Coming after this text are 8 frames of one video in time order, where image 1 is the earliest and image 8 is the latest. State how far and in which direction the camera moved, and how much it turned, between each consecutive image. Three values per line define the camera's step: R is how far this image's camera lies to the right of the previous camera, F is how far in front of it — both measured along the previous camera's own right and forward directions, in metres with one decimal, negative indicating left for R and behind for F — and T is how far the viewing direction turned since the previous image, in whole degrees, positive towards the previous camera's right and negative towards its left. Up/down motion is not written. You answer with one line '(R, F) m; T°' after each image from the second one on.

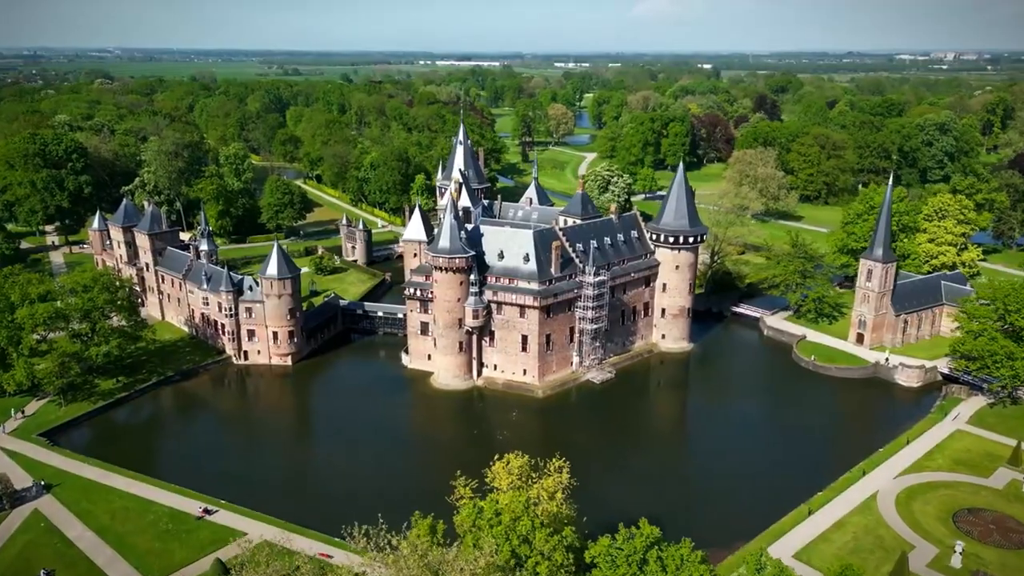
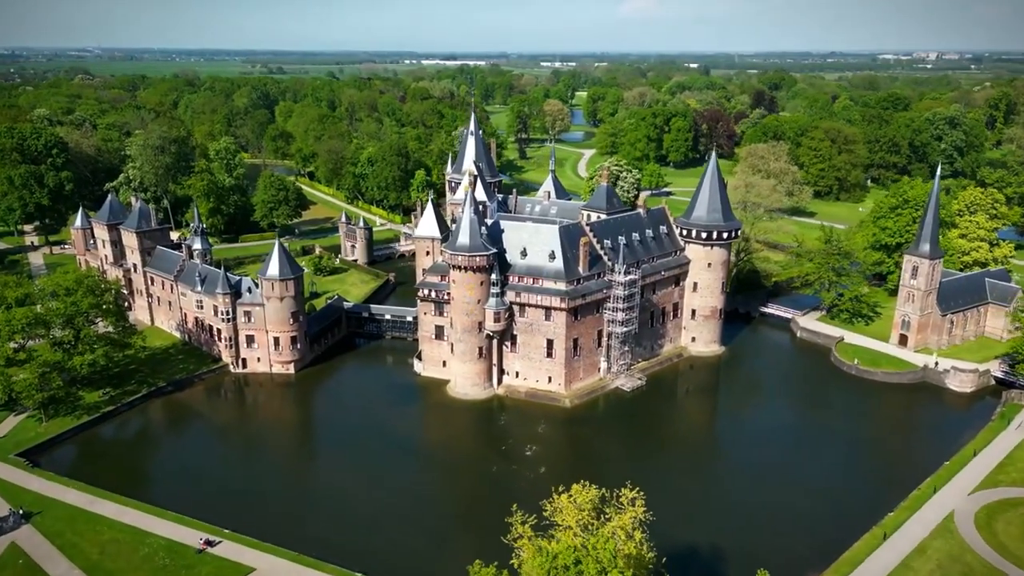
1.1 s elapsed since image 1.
(-3.0, +5.0) m; +1°
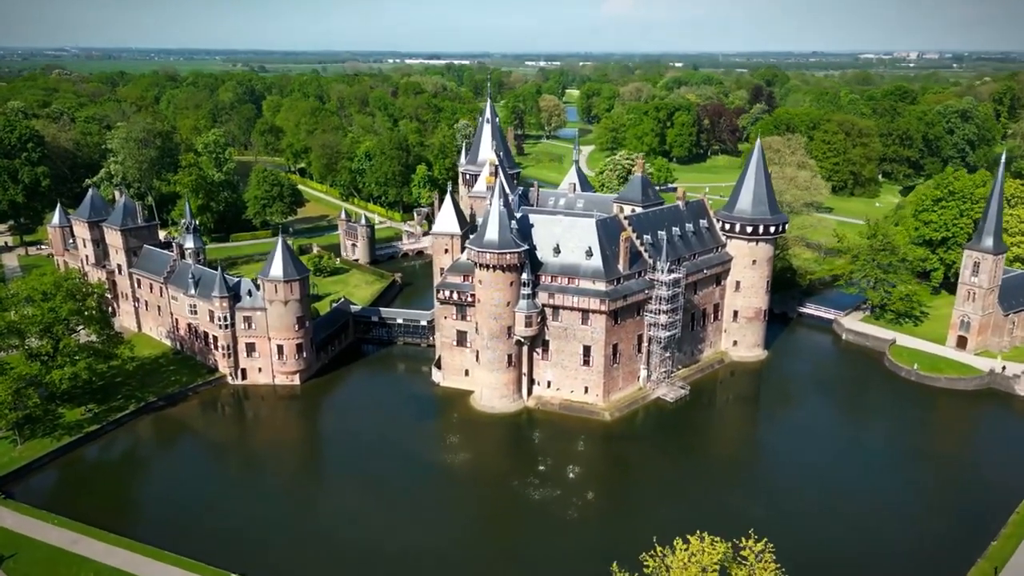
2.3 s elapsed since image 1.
(-3.4, +5.8) m; +1°
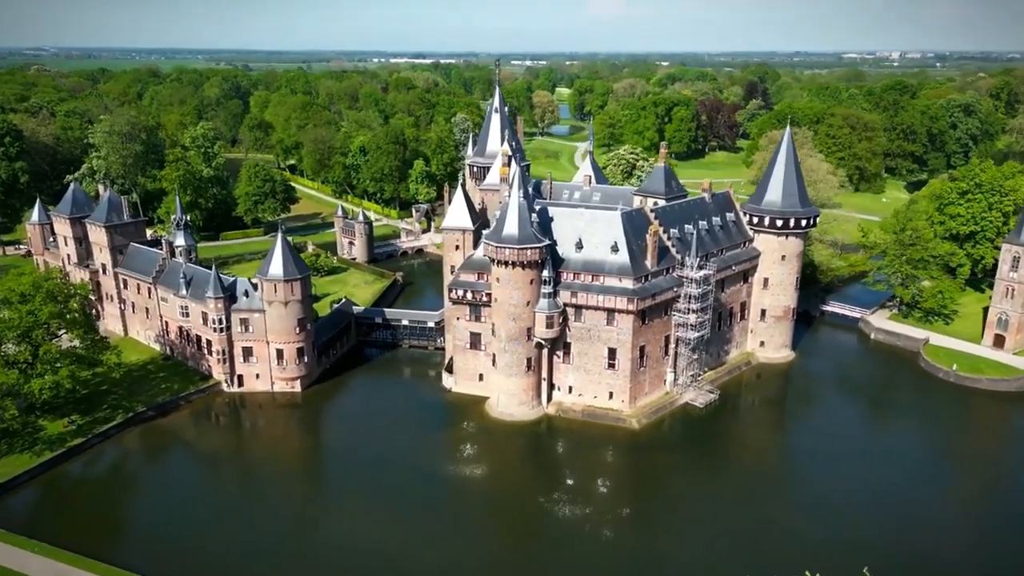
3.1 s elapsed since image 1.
(-2.2, +3.7) m; +1°
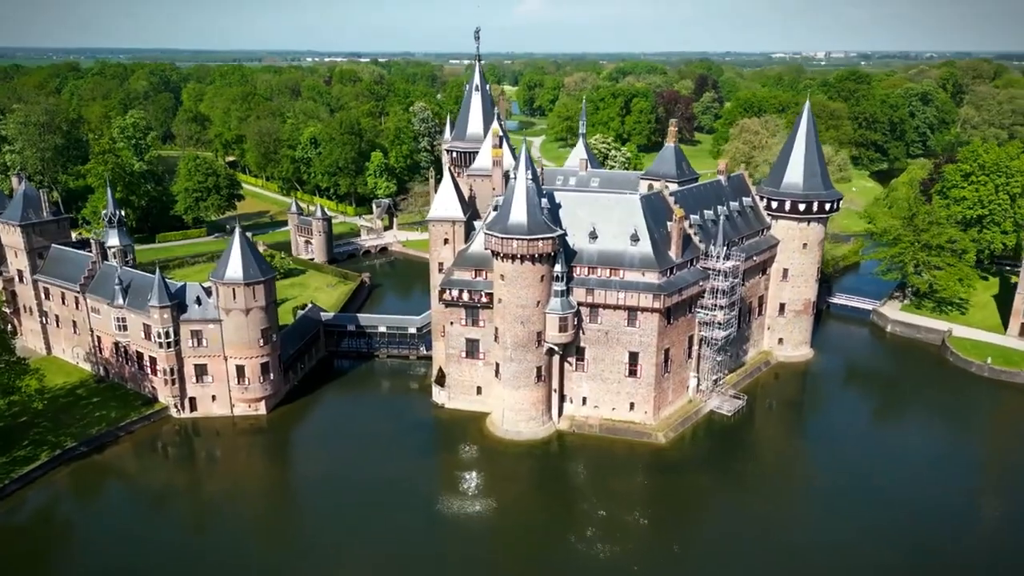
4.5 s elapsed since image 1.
(-3.6, +6.9) m; +5°
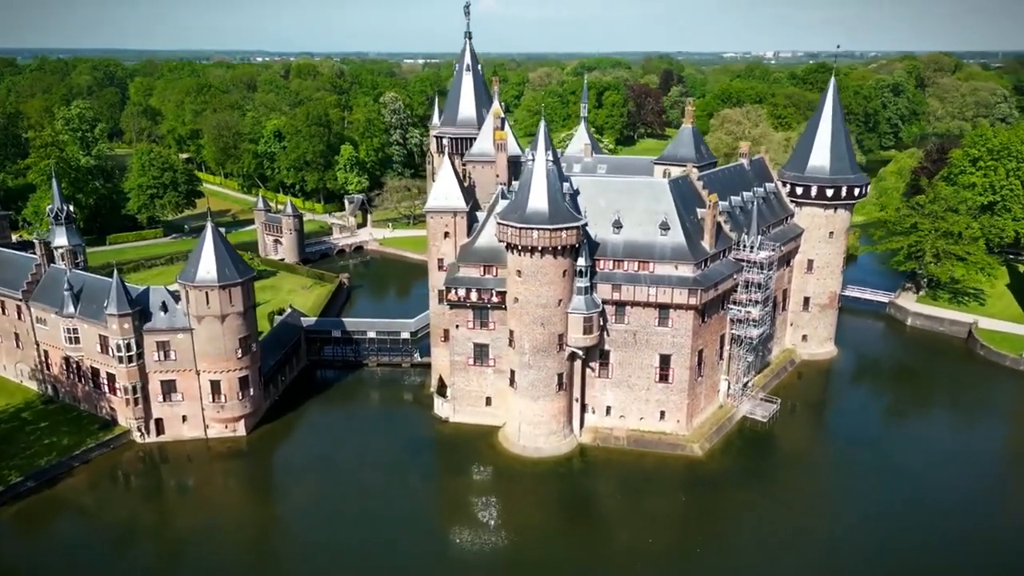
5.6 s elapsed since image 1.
(-2.9, +4.9) m; +3°
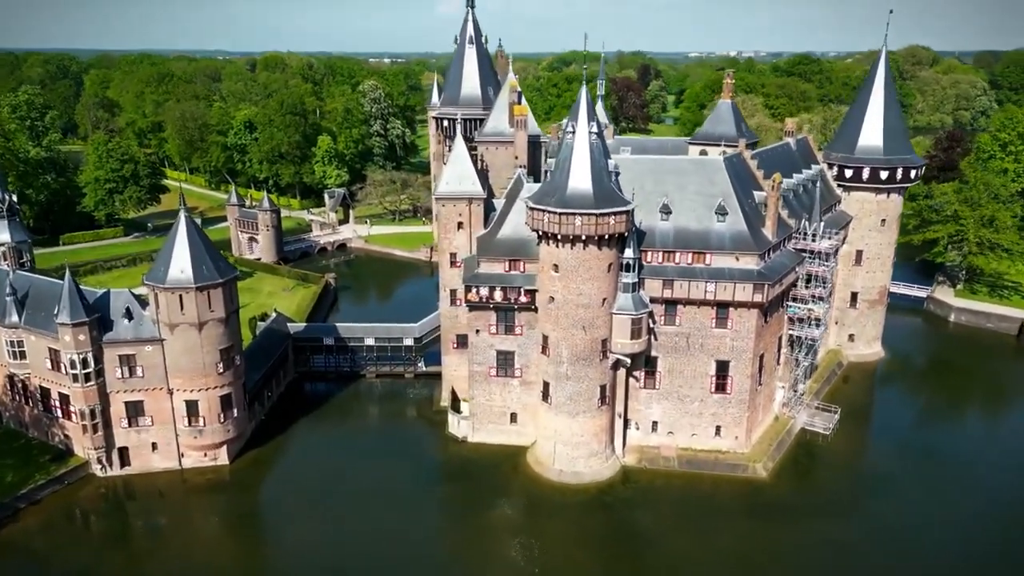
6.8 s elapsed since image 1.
(-2.8, +5.6) m; +2°
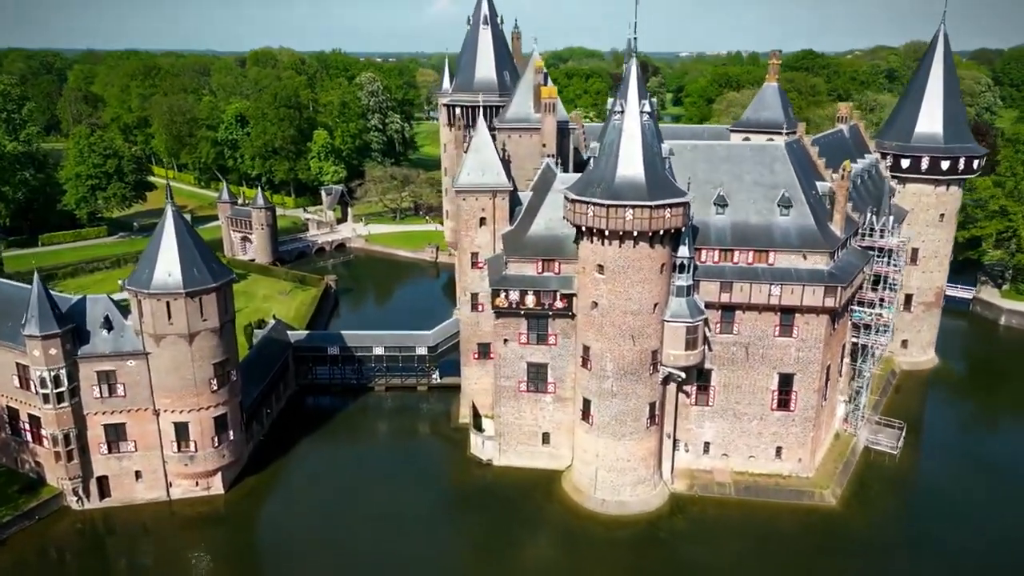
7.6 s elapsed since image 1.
(-1.7, +3.9) m; +1°
